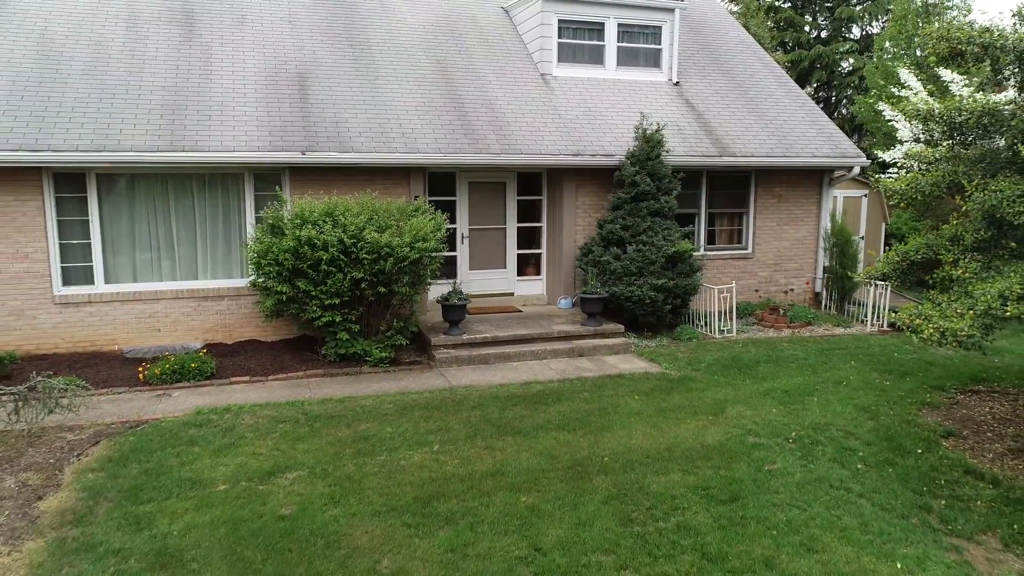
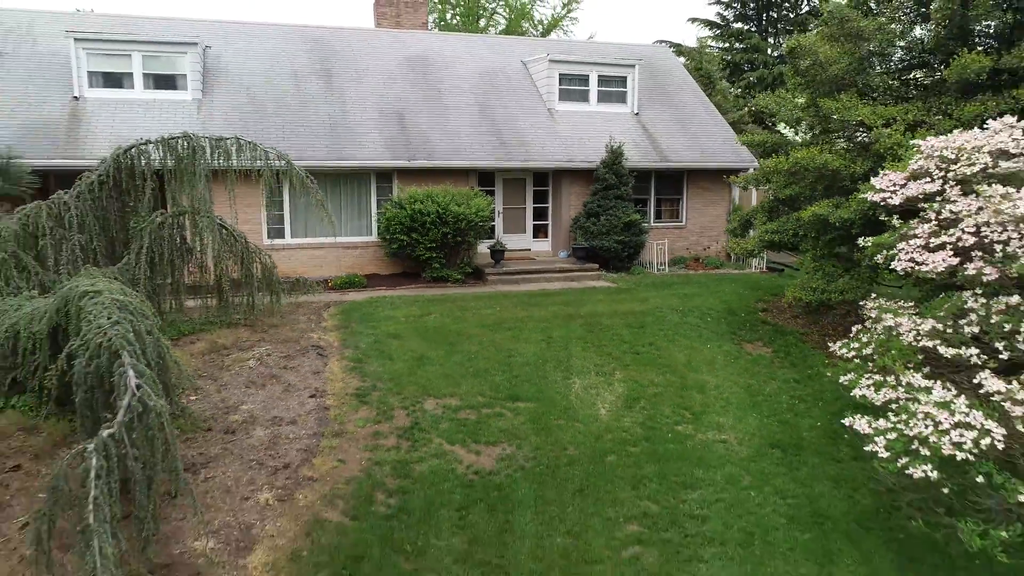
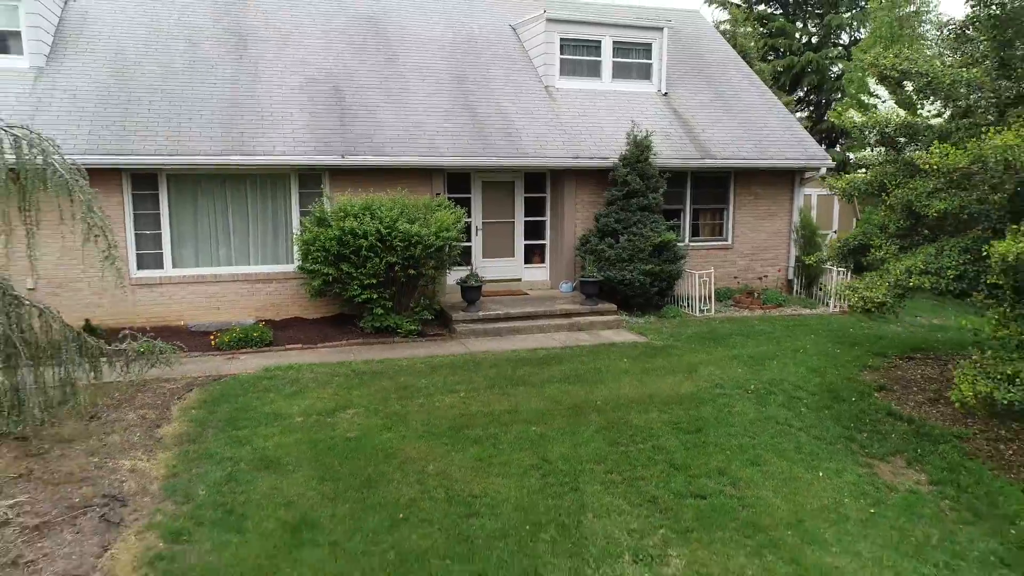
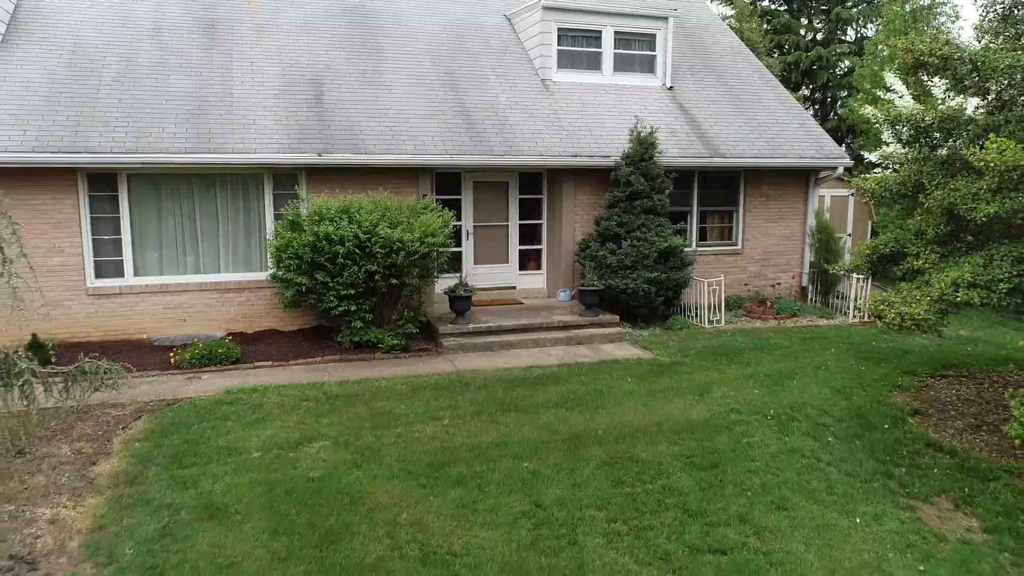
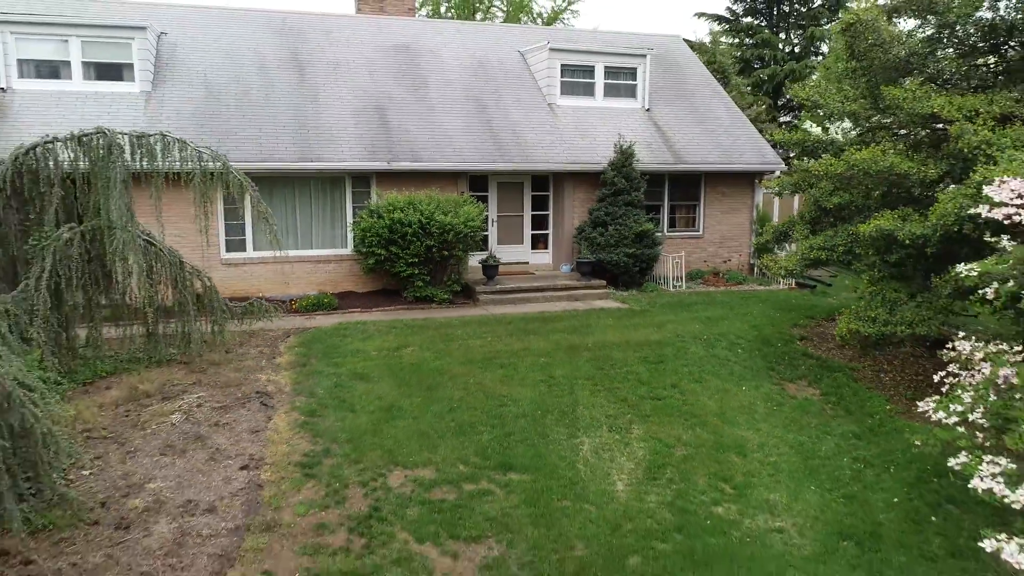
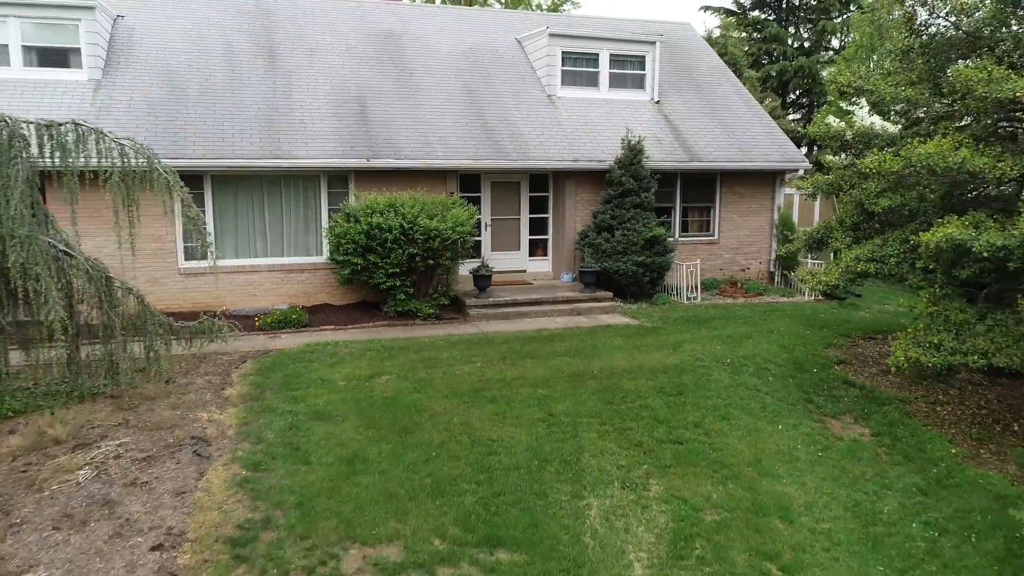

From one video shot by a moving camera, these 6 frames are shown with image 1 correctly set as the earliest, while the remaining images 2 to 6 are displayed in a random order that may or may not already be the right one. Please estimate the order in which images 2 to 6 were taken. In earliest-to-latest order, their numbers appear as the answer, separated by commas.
4, 3, 6, 5, 2
